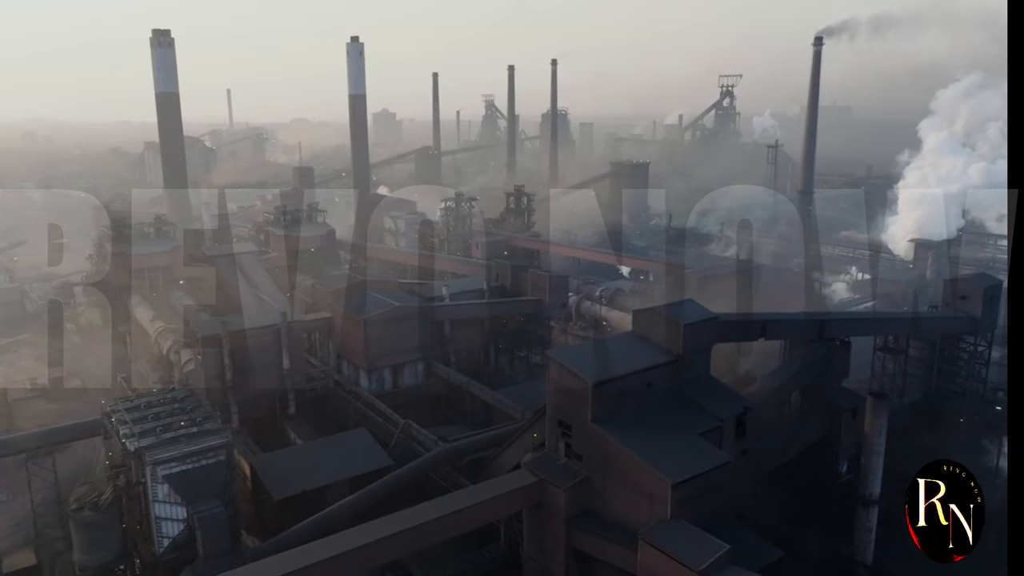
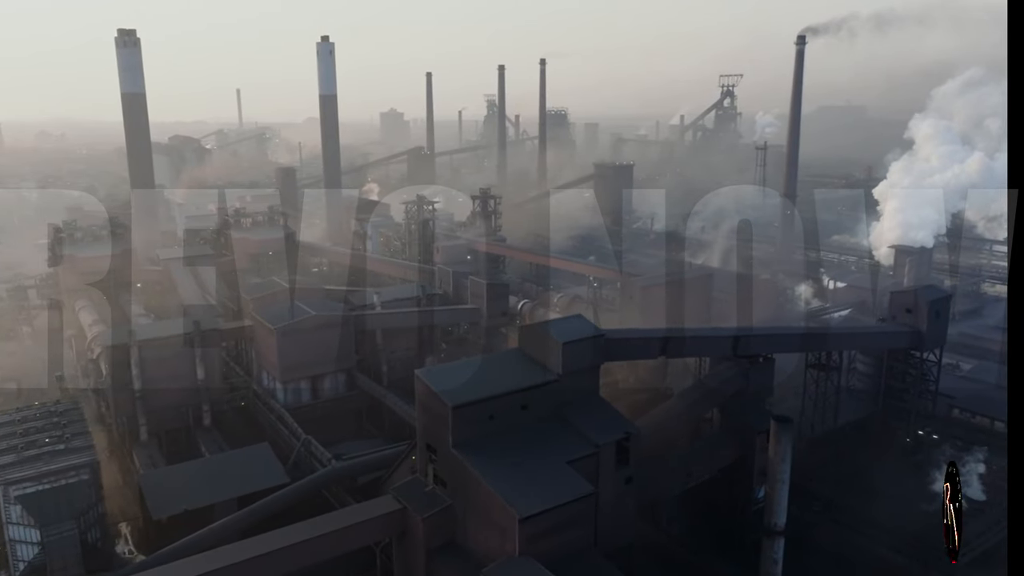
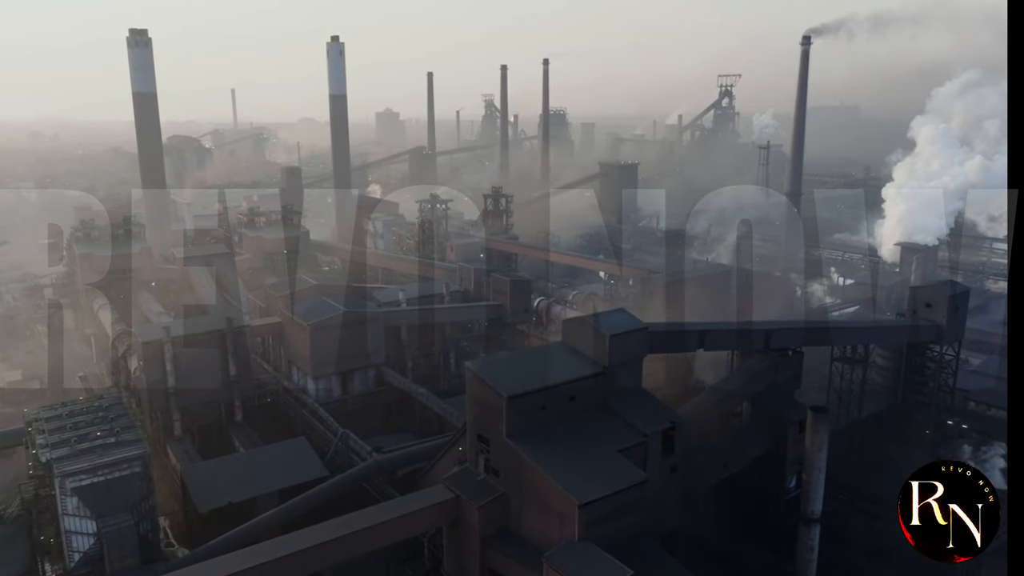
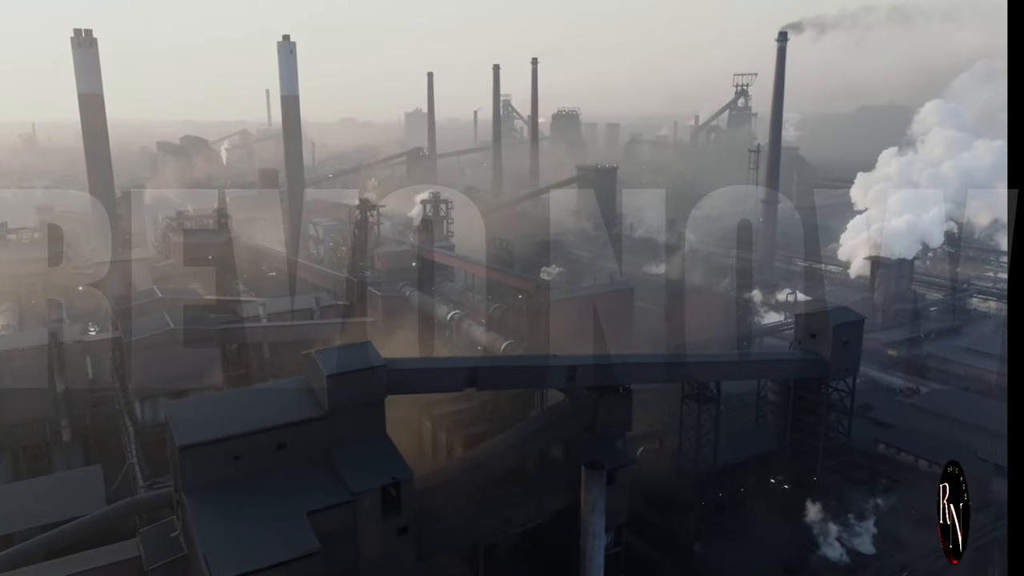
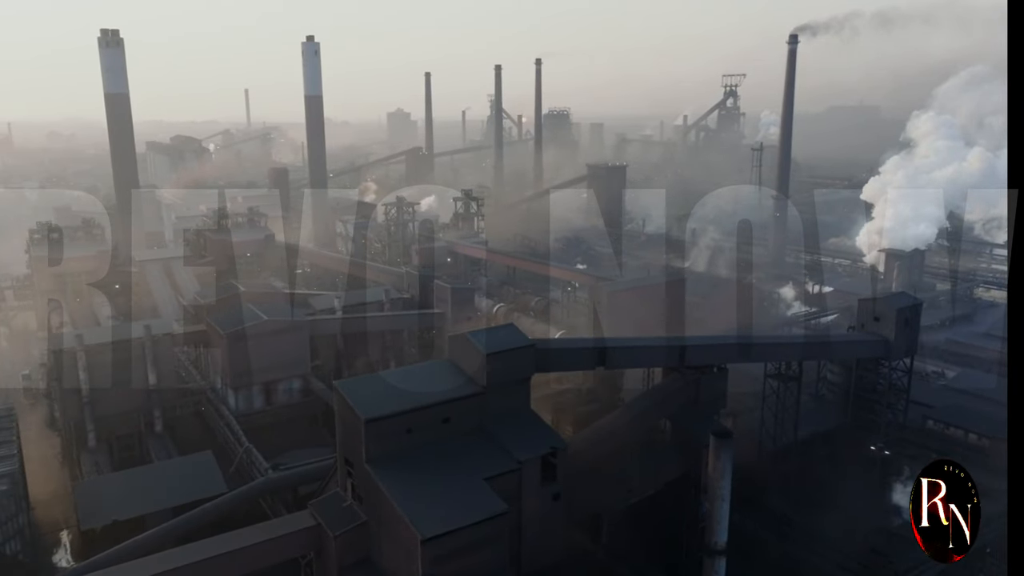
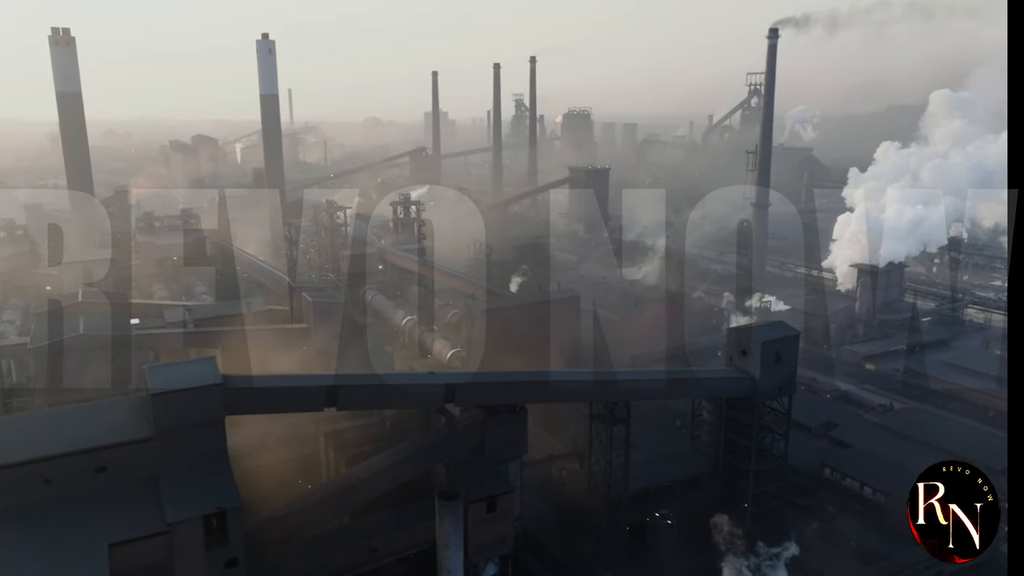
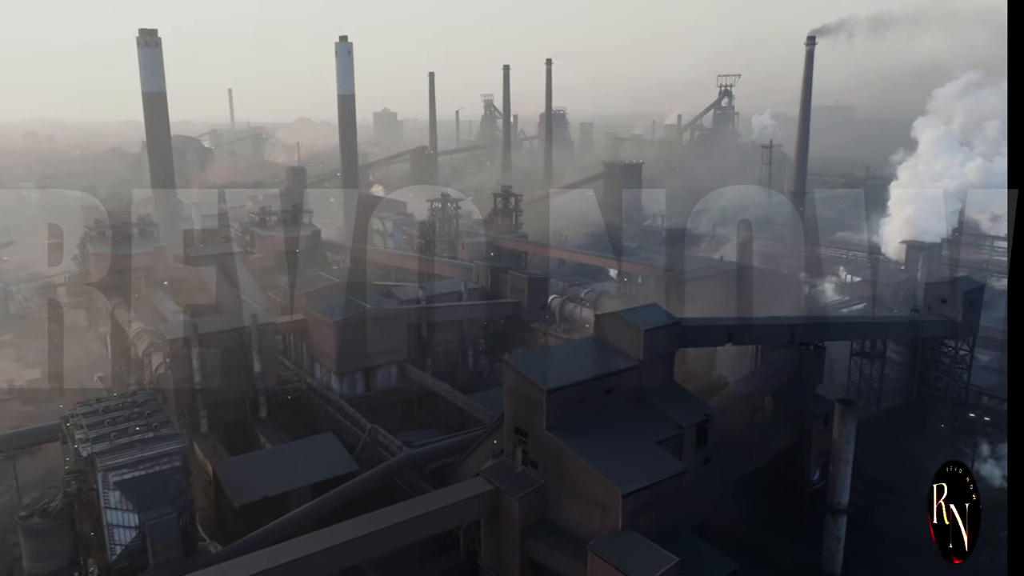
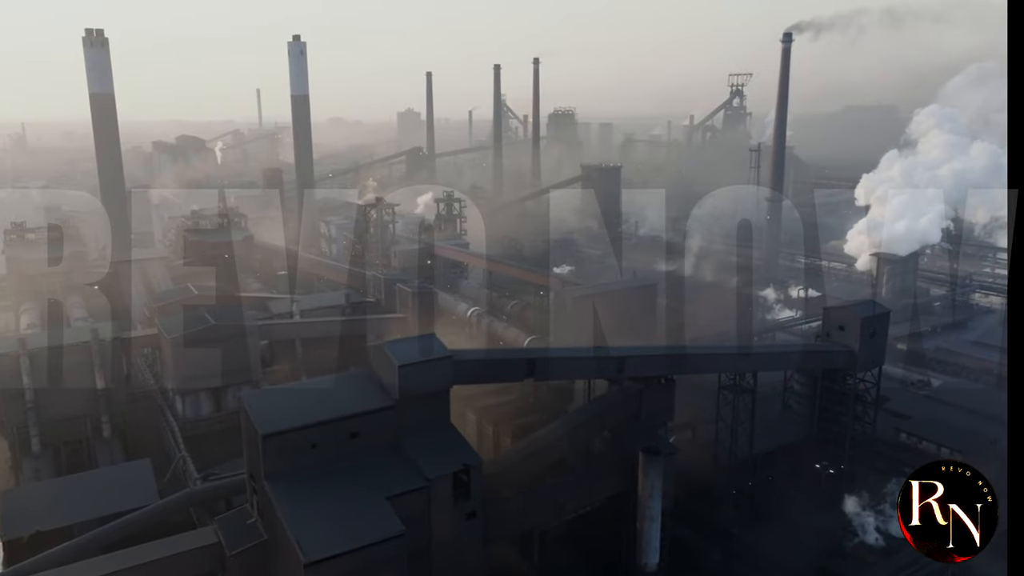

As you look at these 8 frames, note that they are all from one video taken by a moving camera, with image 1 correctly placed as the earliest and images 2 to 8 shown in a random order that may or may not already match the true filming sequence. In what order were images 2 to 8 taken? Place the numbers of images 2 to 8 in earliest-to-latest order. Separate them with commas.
7, 3, 2, 5, 8, 4, 6
